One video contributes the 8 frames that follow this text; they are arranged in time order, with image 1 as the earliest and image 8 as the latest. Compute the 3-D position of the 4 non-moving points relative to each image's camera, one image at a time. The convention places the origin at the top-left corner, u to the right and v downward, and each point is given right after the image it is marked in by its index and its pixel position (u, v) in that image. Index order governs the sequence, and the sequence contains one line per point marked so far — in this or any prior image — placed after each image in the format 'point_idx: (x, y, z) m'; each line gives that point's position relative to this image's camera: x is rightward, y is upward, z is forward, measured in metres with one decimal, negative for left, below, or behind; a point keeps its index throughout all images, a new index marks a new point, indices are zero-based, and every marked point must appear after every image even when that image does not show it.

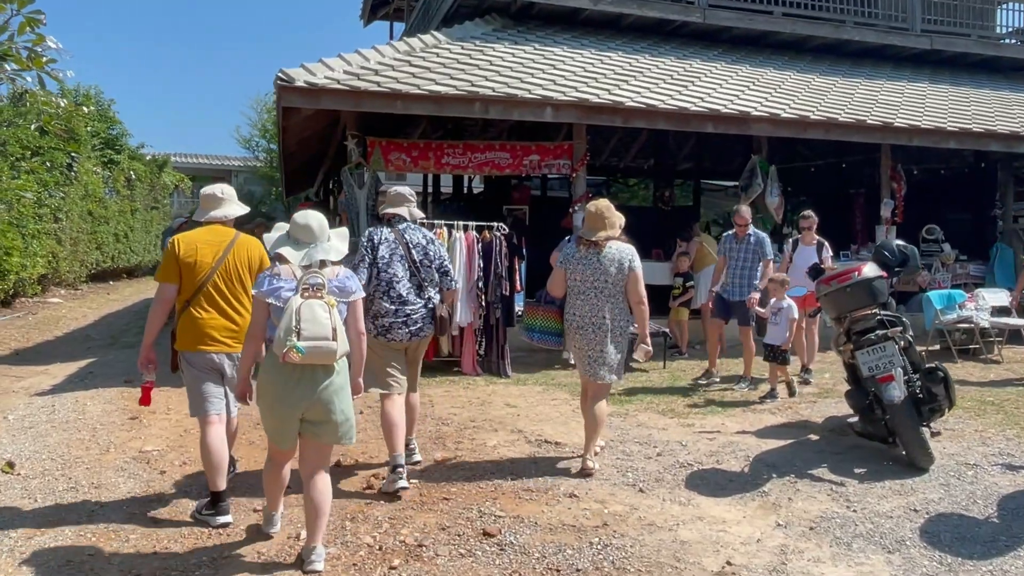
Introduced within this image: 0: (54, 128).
0: (-7.9, +2.8, +13.4) m
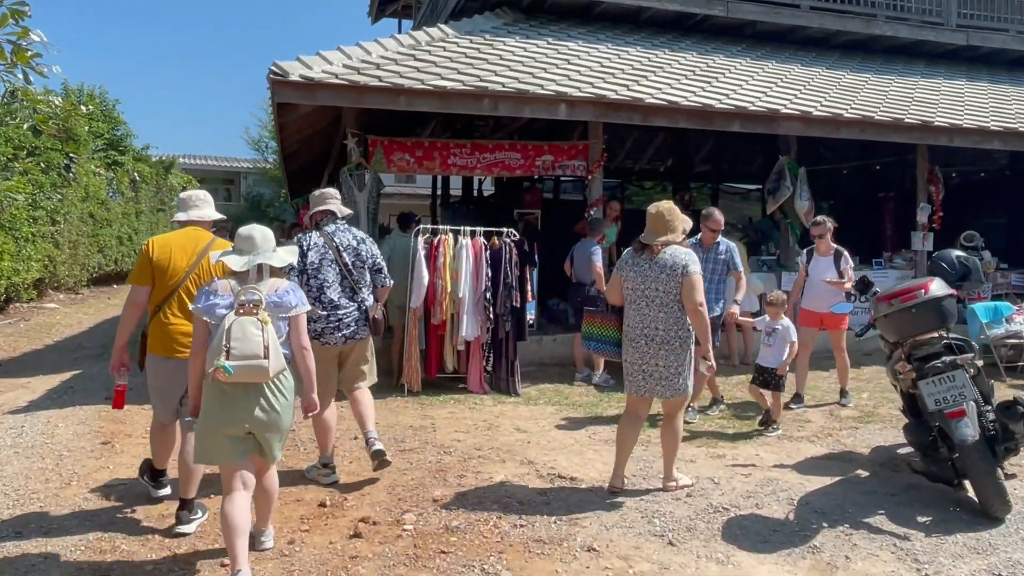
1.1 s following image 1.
0: (-7.7, +2.7, +12.9) m
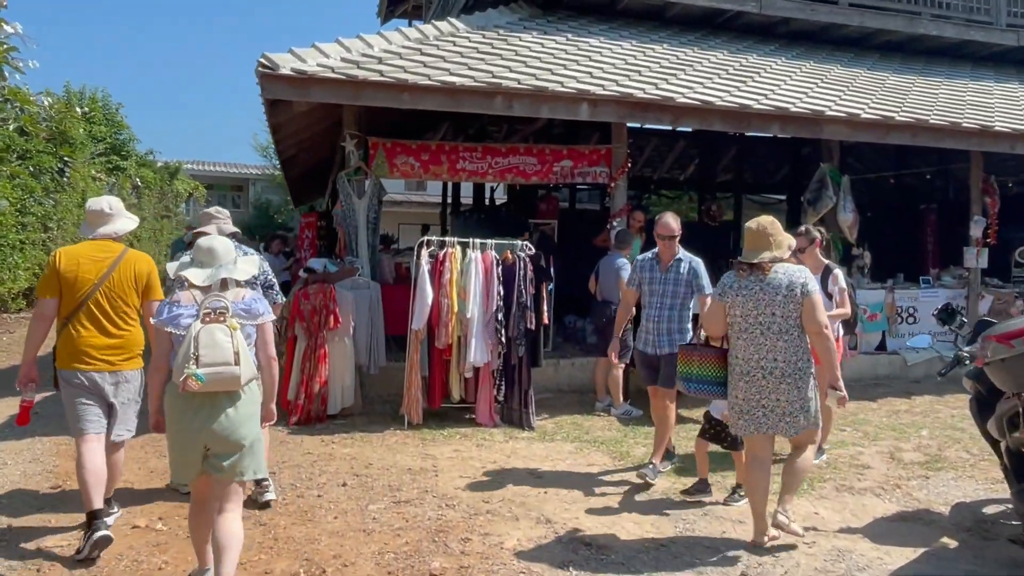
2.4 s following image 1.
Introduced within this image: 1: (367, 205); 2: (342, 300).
0: (-7.5, +2.5, +12.2) m
1: (-1.4, +0.8, +7.7) m
2: (-1.5, -0.1, +6.9) m
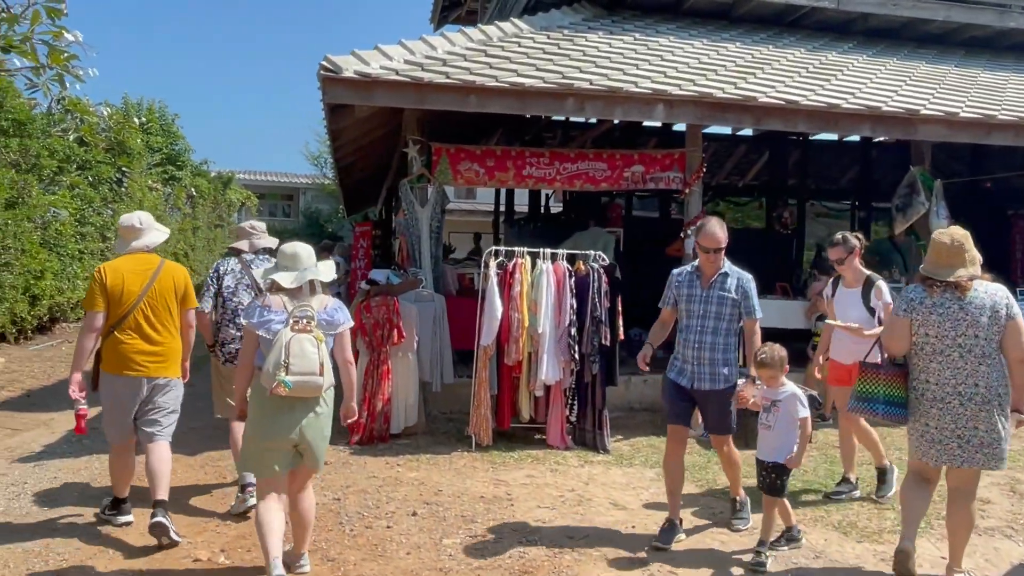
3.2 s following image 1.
0: (-6.6, +2.4, +12.2) m
1: (-0.8, +0.7, +7.3) m
2: (-0.9, -0.2, +6.6) m
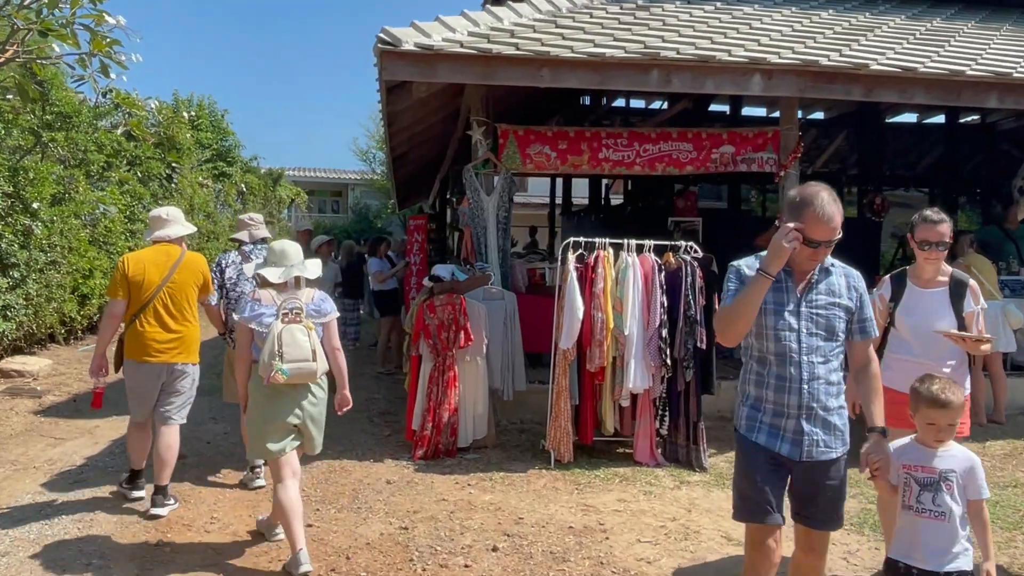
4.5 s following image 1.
0: (-5.6, +2.4, +11.8) m
1: (-0.1, +0.7, +6.7) m
2: (-0.3, -0.2, +5.9) m
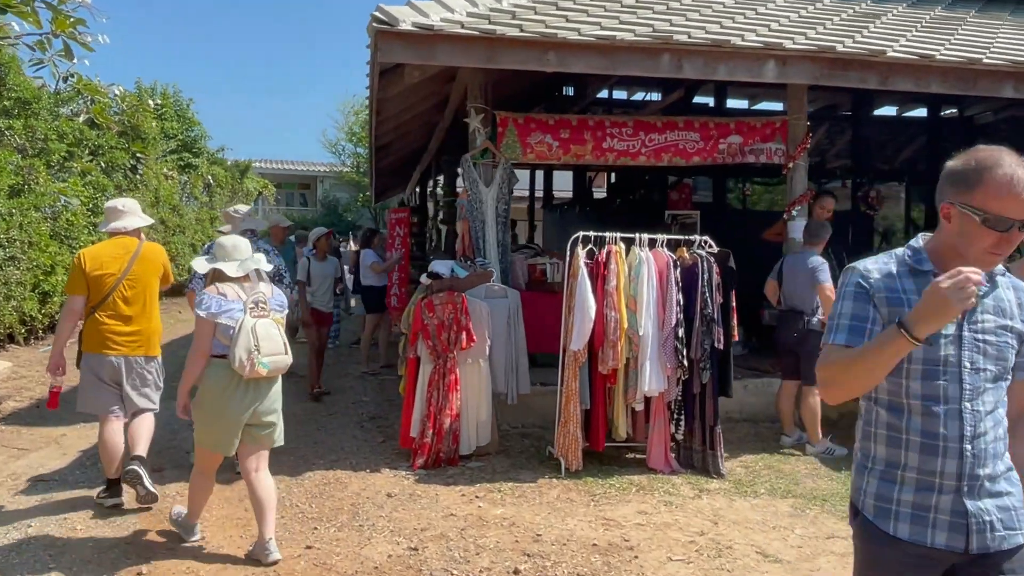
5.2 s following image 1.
0: (-5.9, +2.4, +11.2) m
1: (-0.1, +0.8, +6.3) m
2: (-0.3, -0.2, +5.5) m
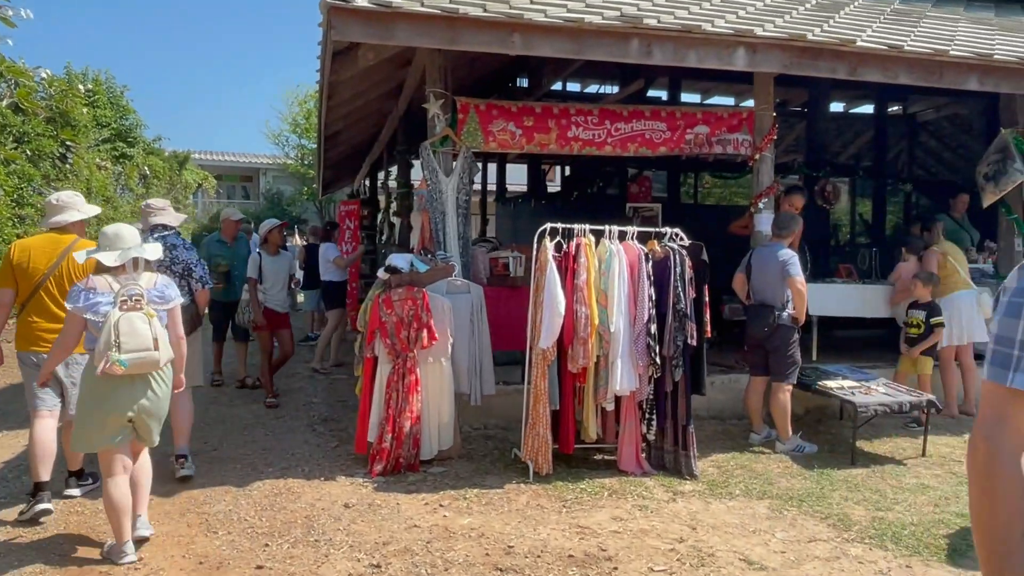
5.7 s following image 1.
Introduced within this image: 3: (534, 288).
0: (-6.5, +2.5, +10.5) m
1: (-0.4, +0.8, +6.0) m
2: (-0.5, -0.1, +5.2) m
3: (+0.2, 0.0, +5.0) m
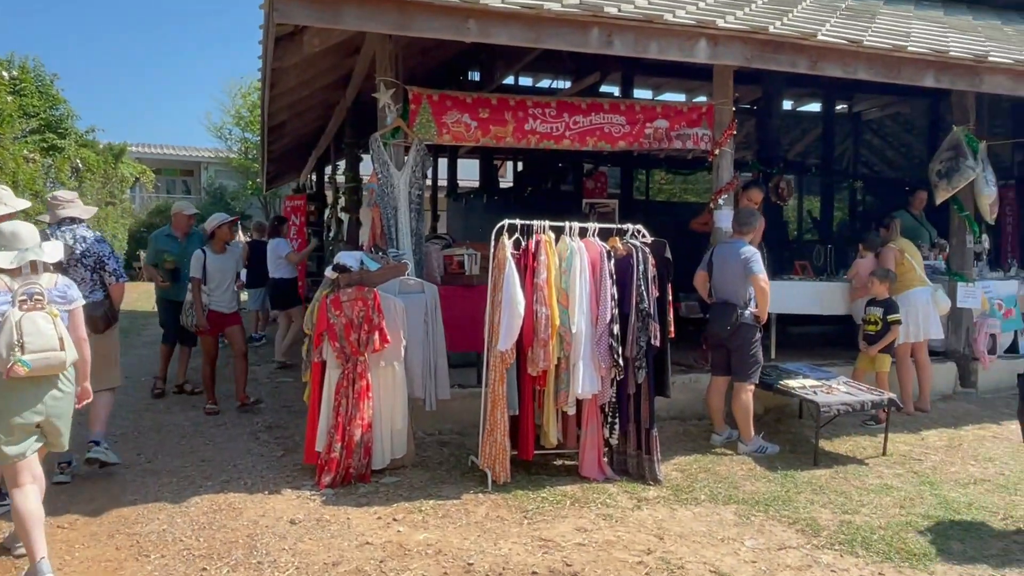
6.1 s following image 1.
0: (-7.1, +2.5, +9.8) m
1: (-0.8, +0.8, +5.7) m
2: (-0.8, -0.1, +4.9) m
3: (-0.1, 0.0, +4.8) m
